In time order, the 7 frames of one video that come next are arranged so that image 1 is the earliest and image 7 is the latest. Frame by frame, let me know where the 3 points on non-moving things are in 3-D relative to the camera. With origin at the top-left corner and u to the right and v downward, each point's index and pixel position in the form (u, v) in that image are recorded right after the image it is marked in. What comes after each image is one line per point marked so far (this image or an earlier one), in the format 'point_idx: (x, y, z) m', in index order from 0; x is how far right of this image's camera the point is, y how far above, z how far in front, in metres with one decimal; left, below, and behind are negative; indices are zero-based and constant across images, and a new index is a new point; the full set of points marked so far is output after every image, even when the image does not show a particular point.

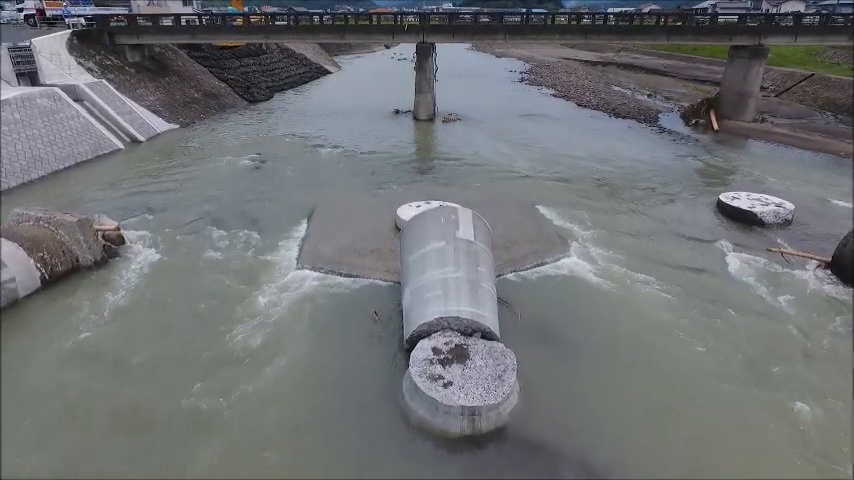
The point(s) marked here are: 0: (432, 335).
0: (+0.1, -1.8, +8.8) m
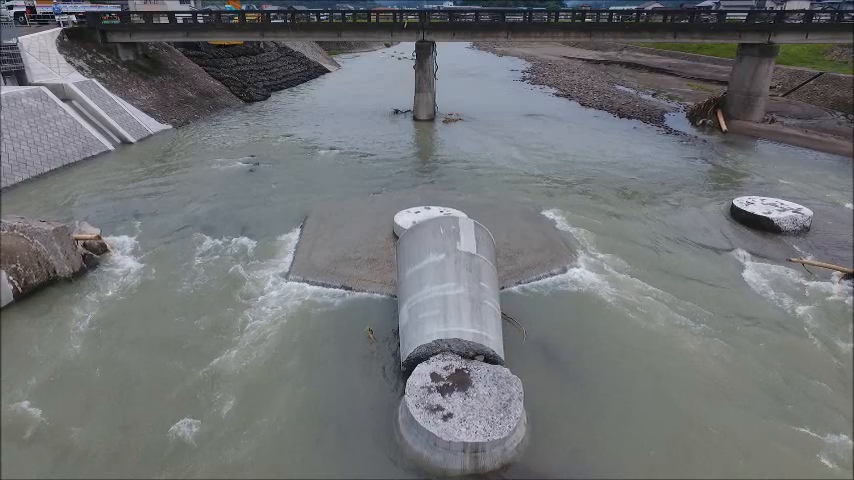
0: (+0.1, -2.0, +8.0) m
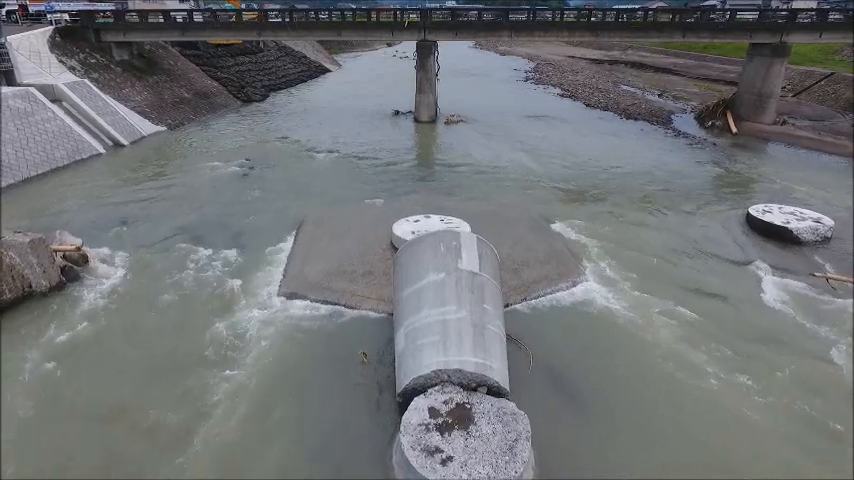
0: (0.0, -2.3, +7.3) m
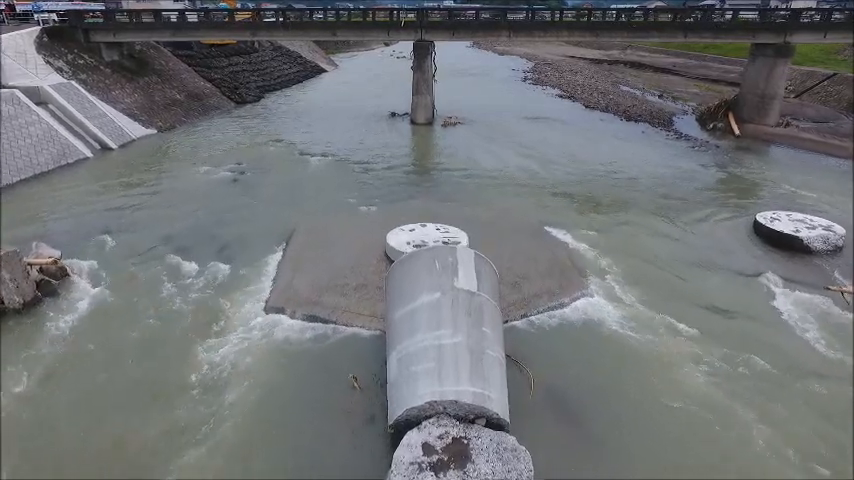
0: (-0.1, -2.6, +6.8) m
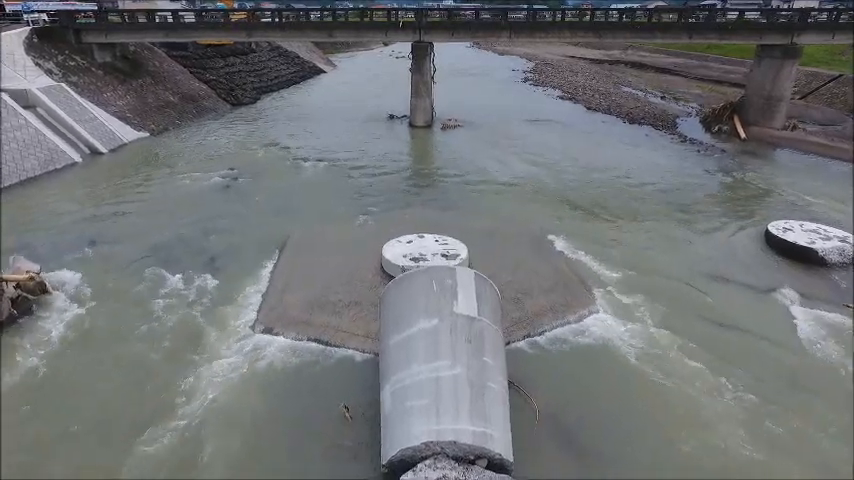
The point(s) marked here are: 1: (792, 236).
0: (-0.1, -2.9, +6.2) m
1: (+10.1, +0.1, +13.0) m
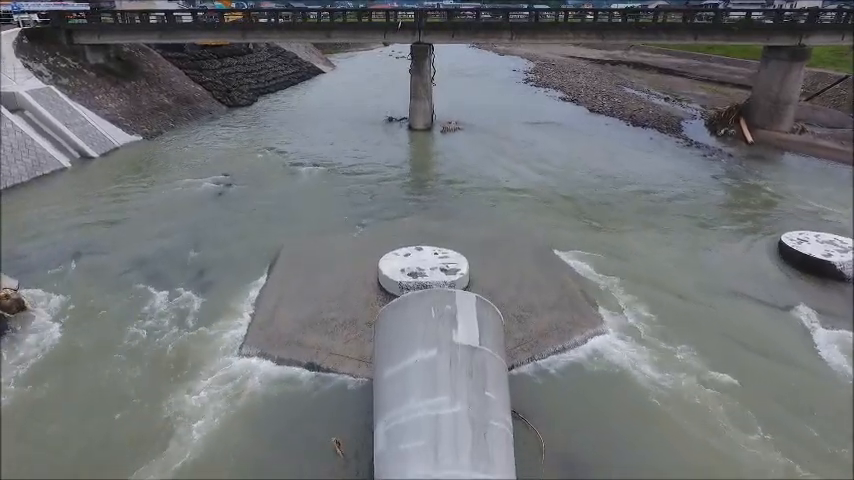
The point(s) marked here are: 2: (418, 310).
0: (-0.1, -3.3, +5.6) m
1: (+10.1, -0.2, +12.4) m
2: (-0.2, -1.0, +7.0) m
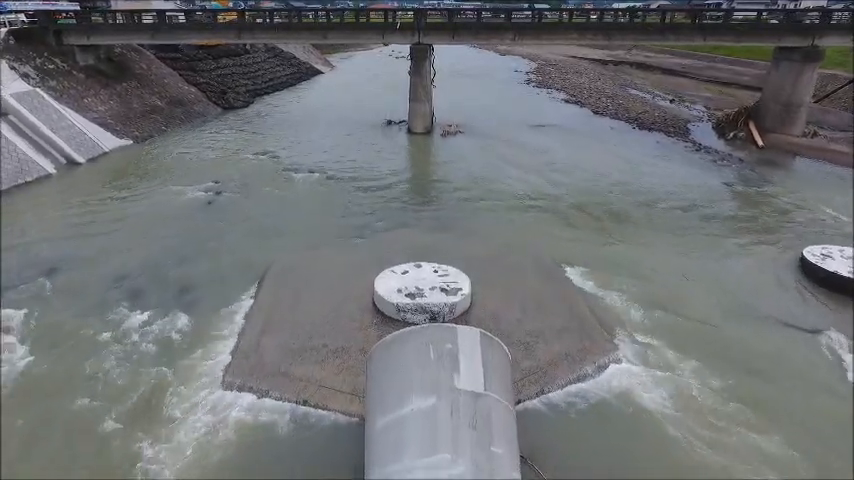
0: (-0.2, -3.7, +4.9) m
1: (+10.0, -0.6, +11.6) m
2: (-0.2, -1.4, +6.2) m
